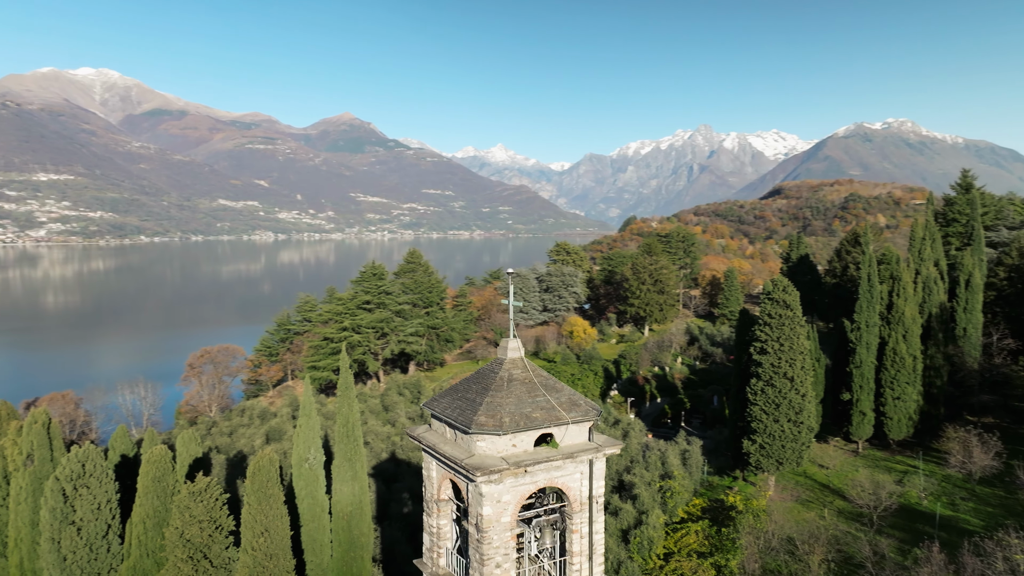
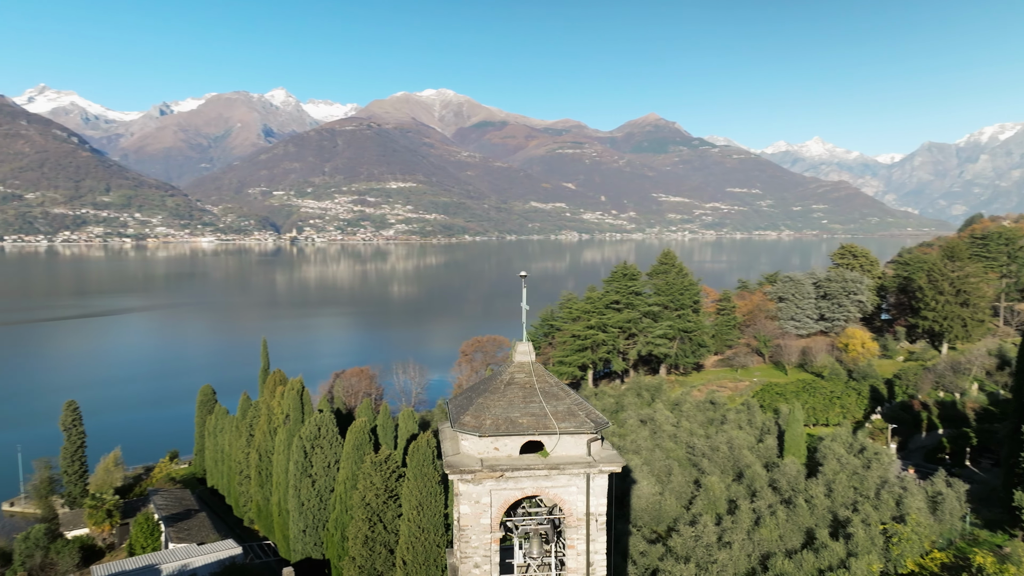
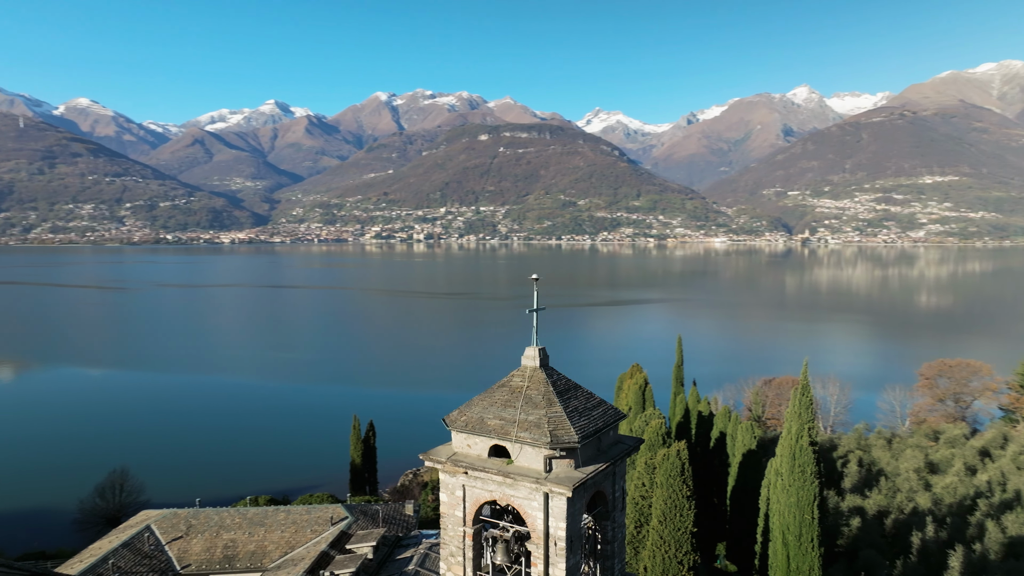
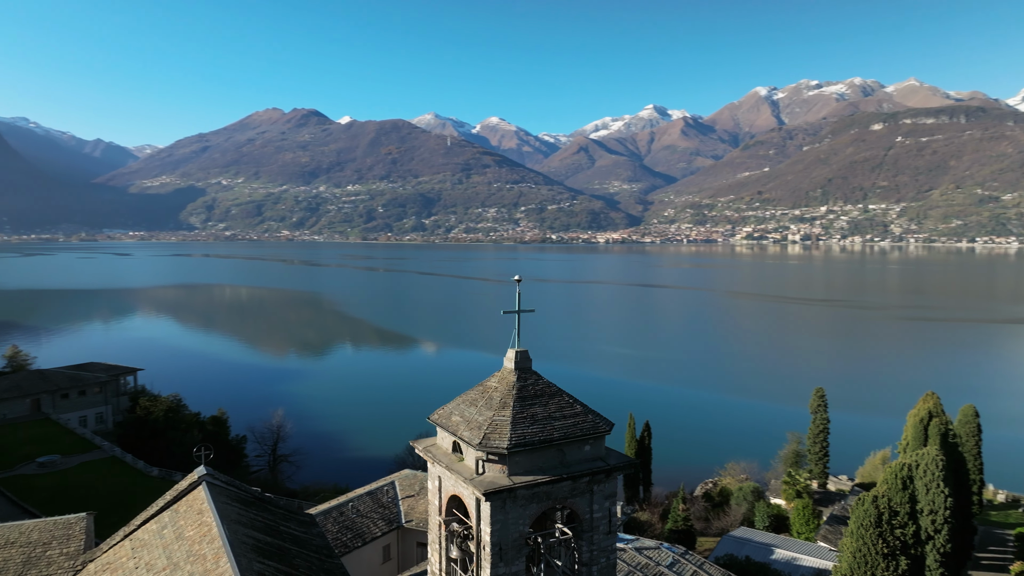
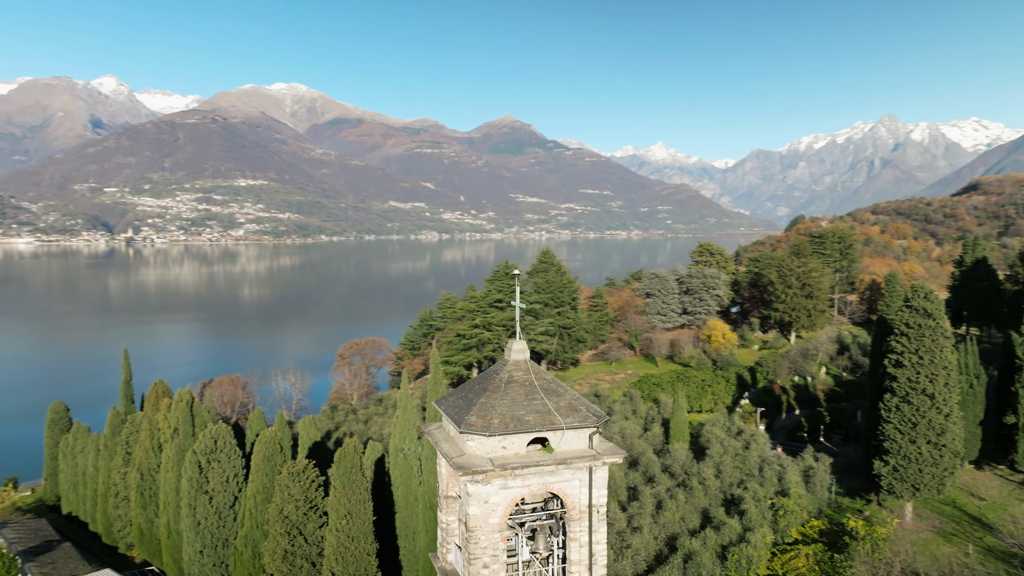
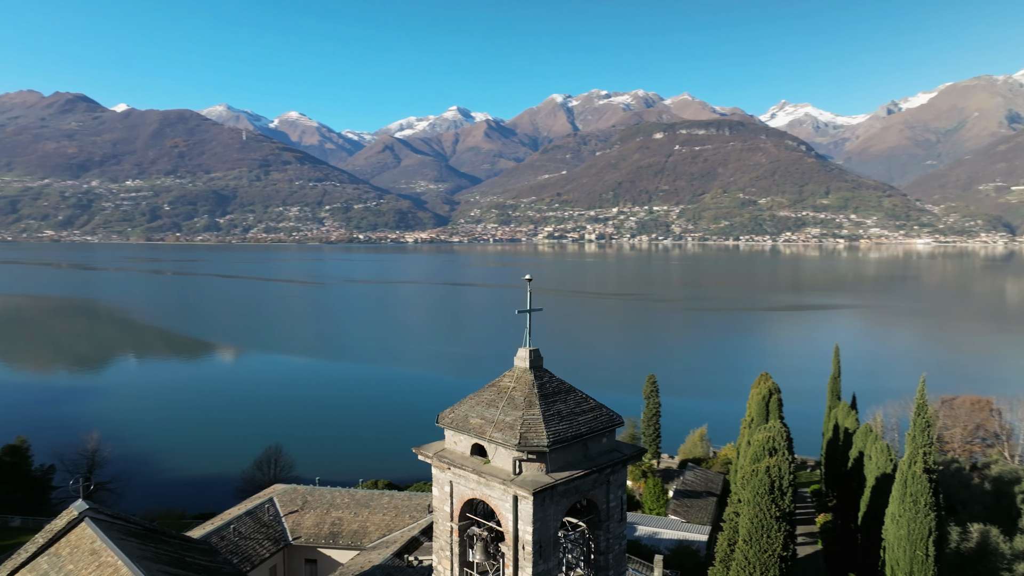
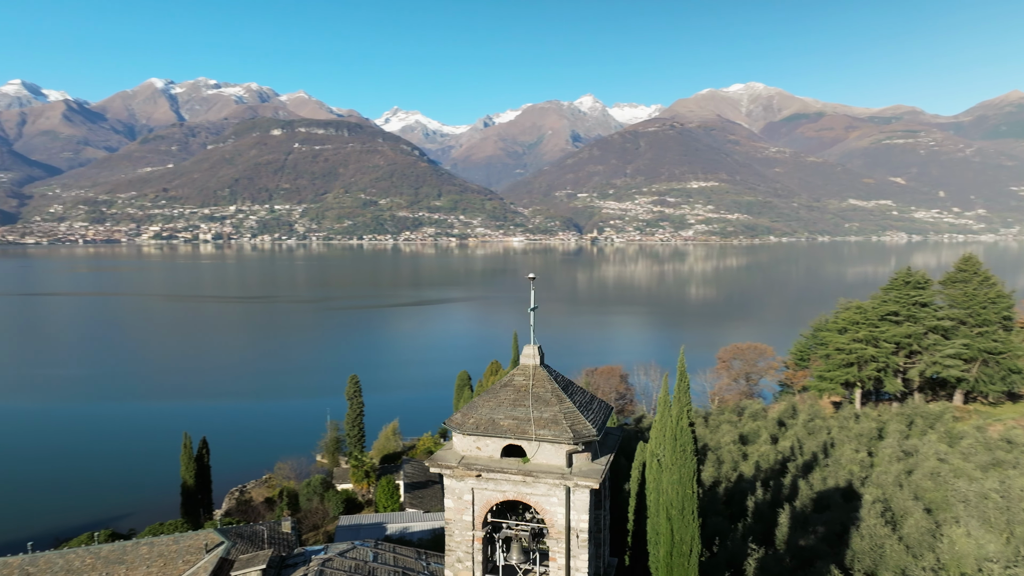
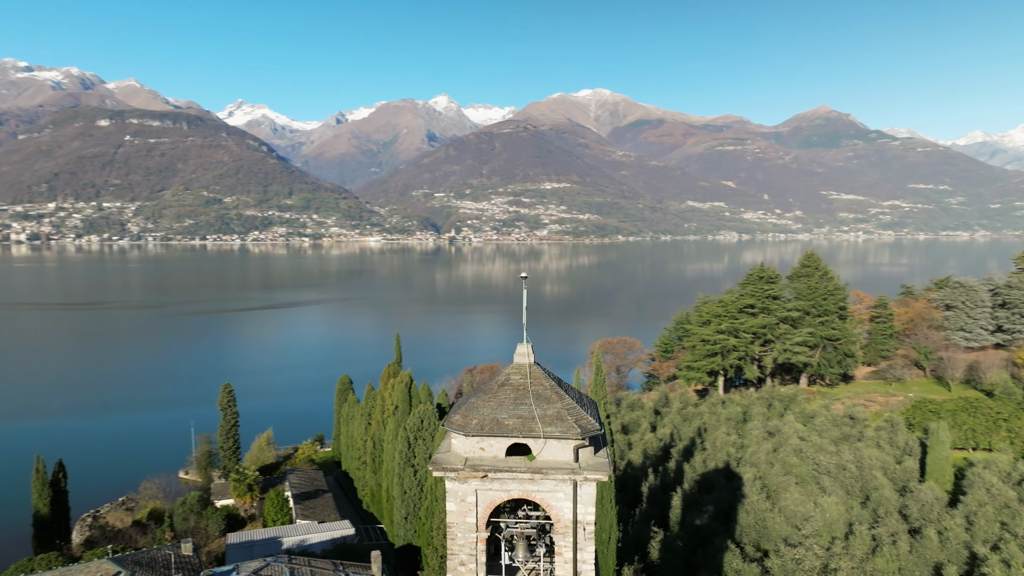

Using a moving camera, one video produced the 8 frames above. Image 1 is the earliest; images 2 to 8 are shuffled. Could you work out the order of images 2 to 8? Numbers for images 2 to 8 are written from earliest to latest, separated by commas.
5, 2, 8, 7, 3, 6, 4
